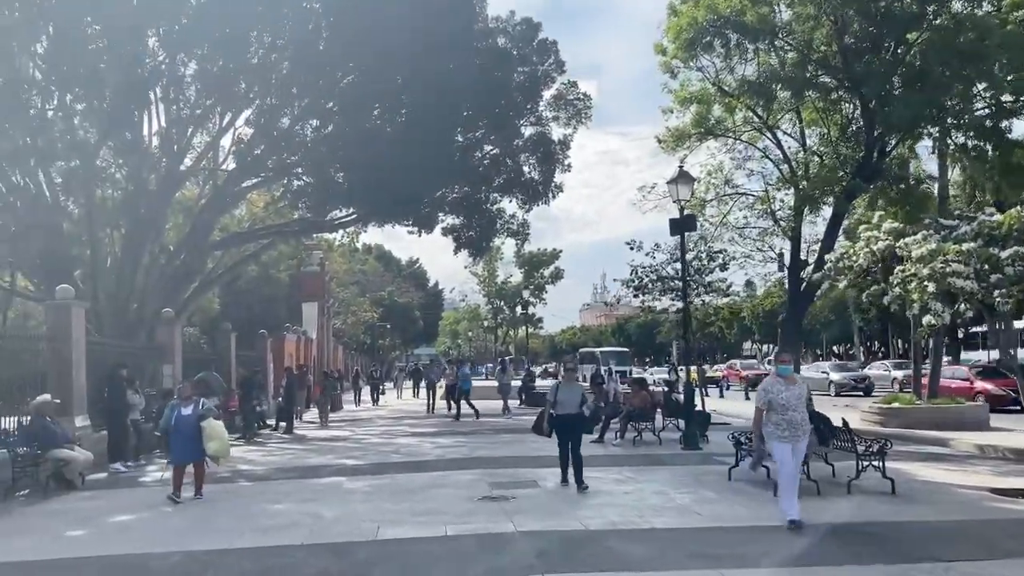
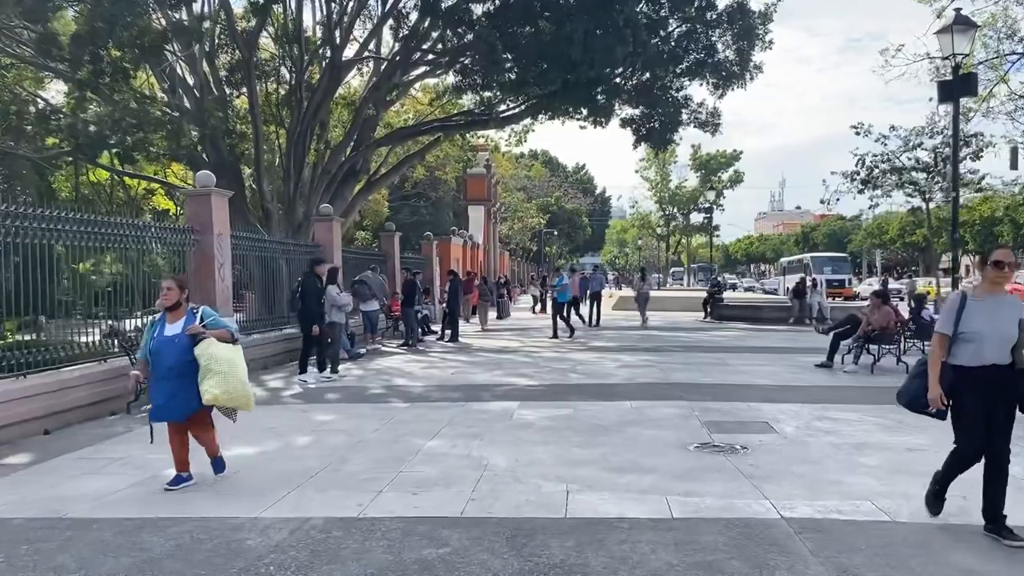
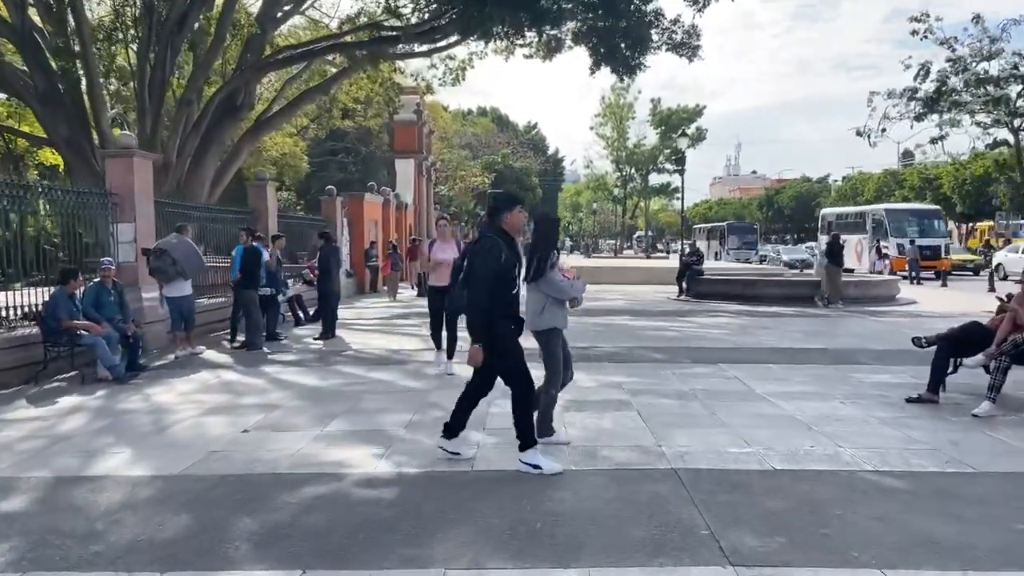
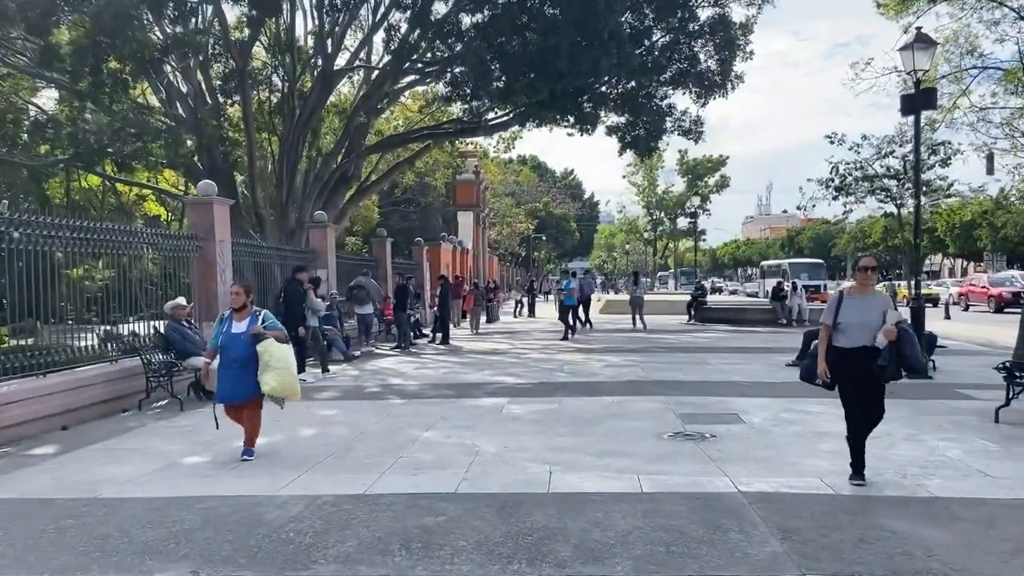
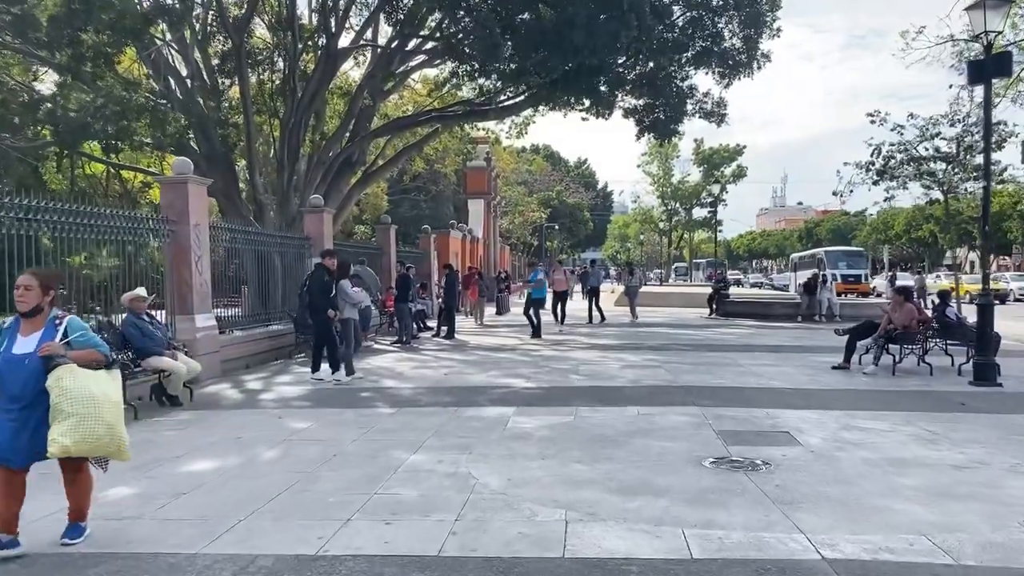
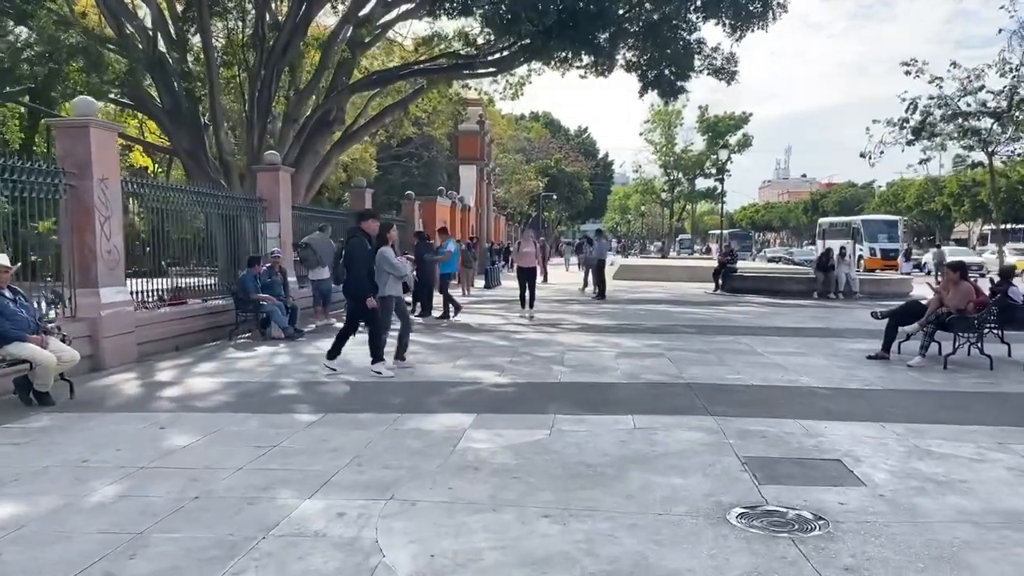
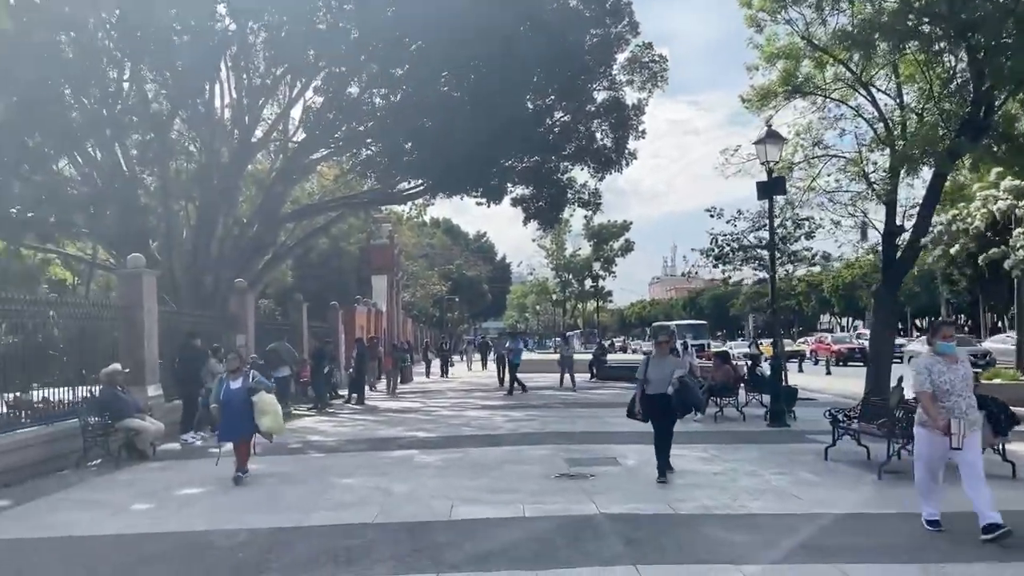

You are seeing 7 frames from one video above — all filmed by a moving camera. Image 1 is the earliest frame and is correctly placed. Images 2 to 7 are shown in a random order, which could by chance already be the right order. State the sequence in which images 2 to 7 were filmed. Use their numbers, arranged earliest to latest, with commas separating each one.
7, 4, 2, 5, 6, 3
